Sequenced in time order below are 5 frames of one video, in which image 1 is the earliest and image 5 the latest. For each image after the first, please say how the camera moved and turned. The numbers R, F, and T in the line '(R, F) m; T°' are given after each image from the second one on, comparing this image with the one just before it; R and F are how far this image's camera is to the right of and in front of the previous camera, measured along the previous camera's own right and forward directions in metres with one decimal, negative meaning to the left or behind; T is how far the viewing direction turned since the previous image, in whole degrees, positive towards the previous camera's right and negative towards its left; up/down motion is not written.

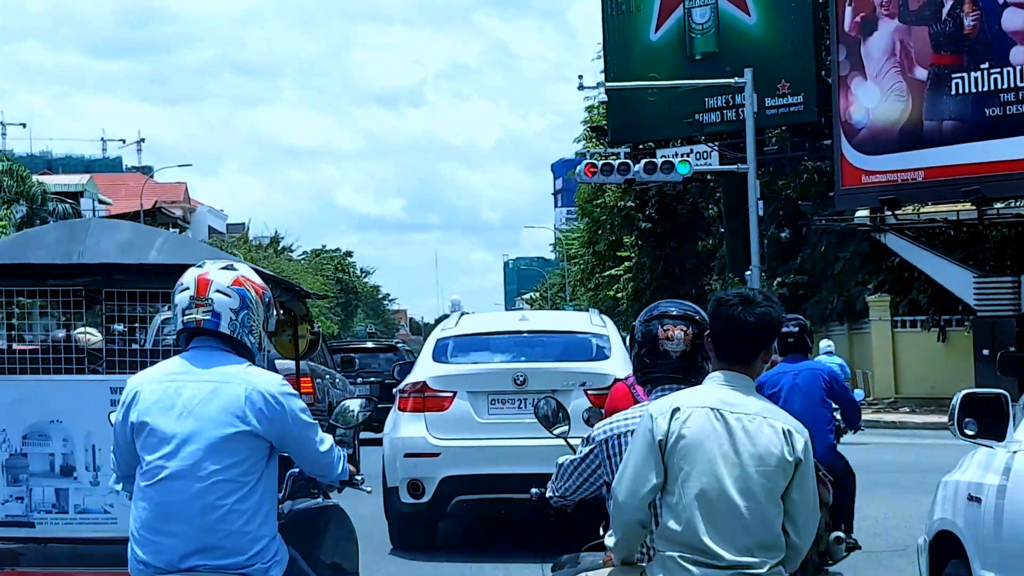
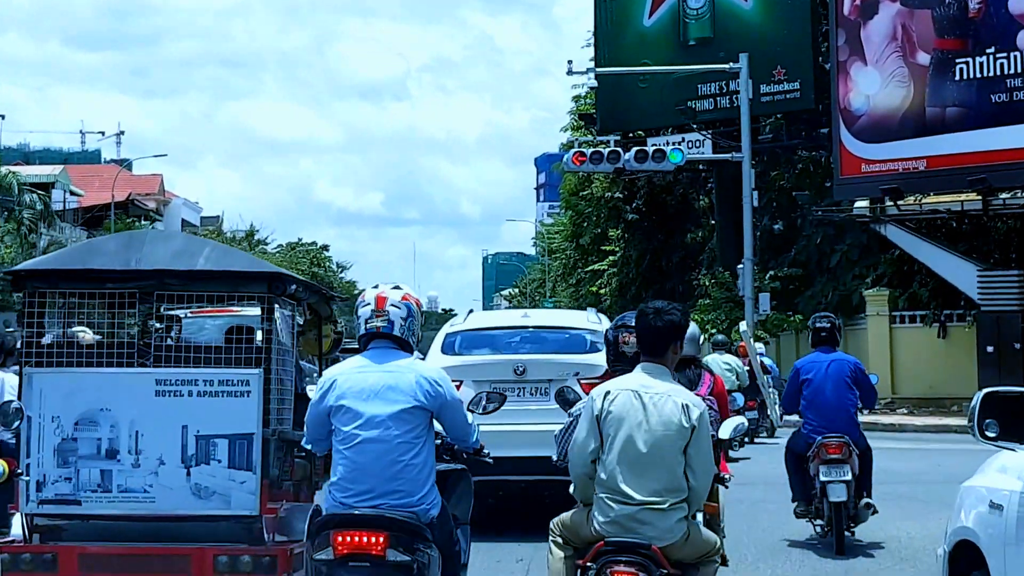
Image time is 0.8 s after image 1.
(-0.2, +1.1) m; +1°
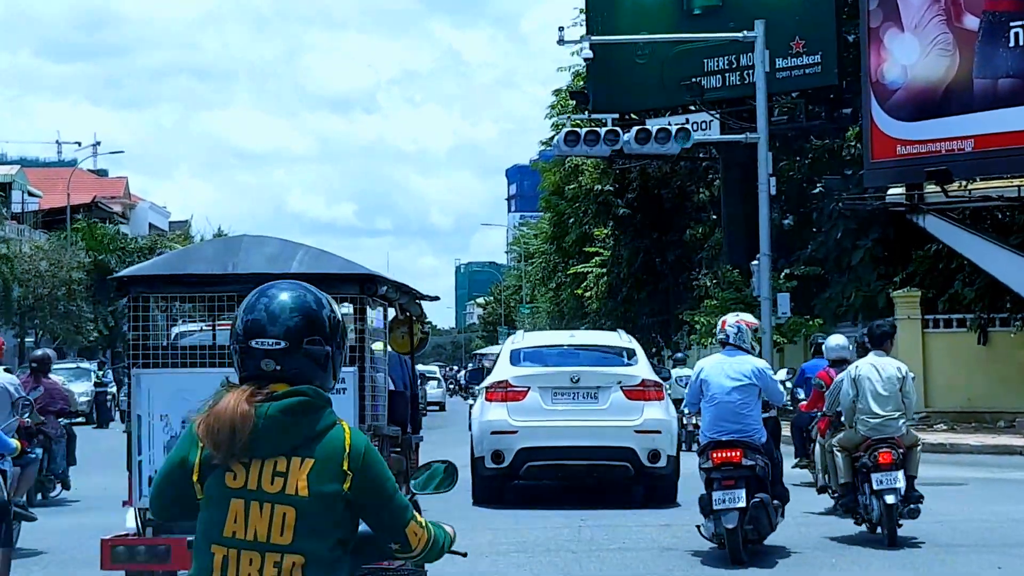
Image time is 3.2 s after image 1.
(-0.2, +3.4) m; +1°
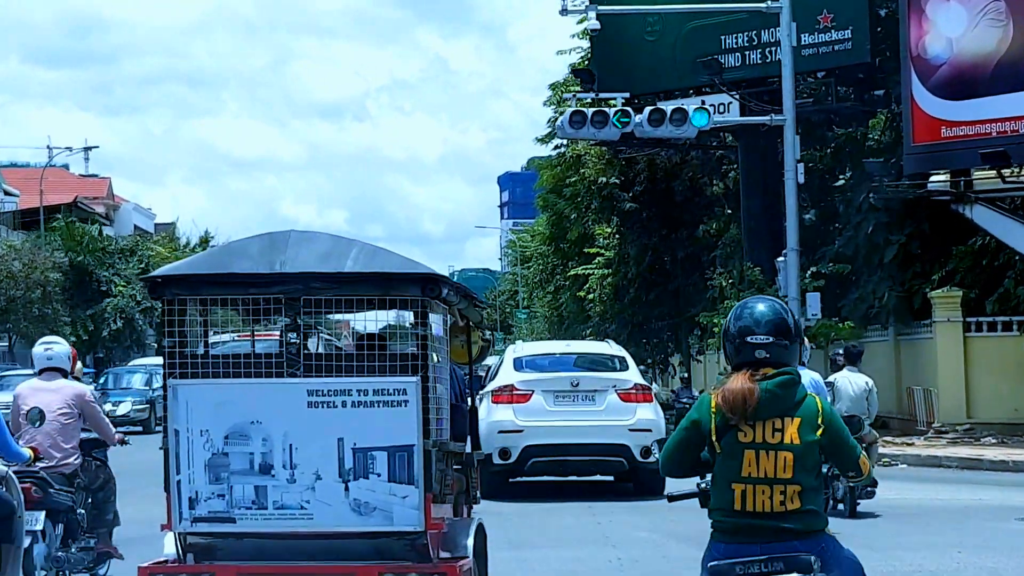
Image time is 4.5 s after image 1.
(-0.1, +2.3) m; 0°
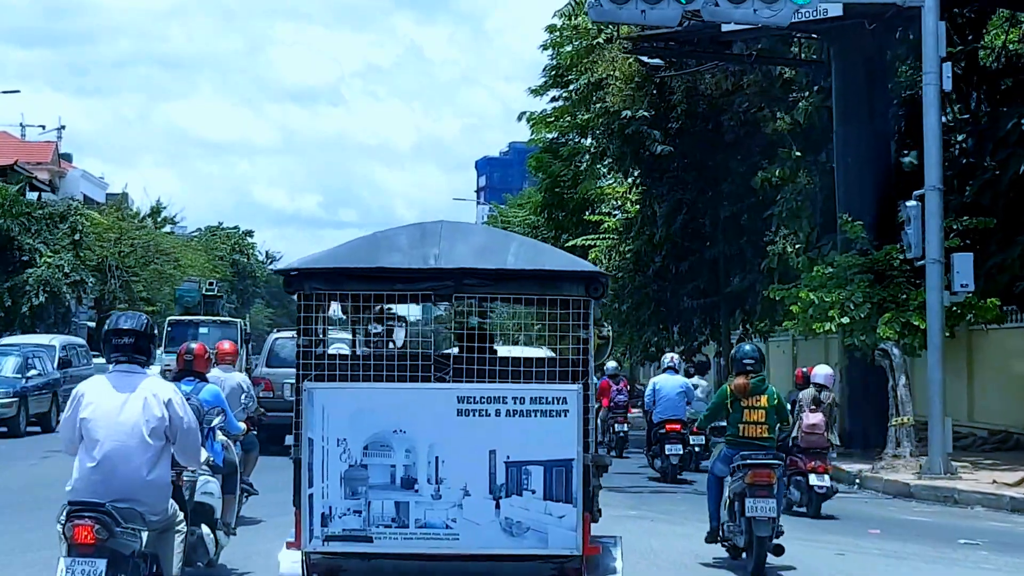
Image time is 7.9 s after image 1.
(-0.4, +6.8) m; +1°
